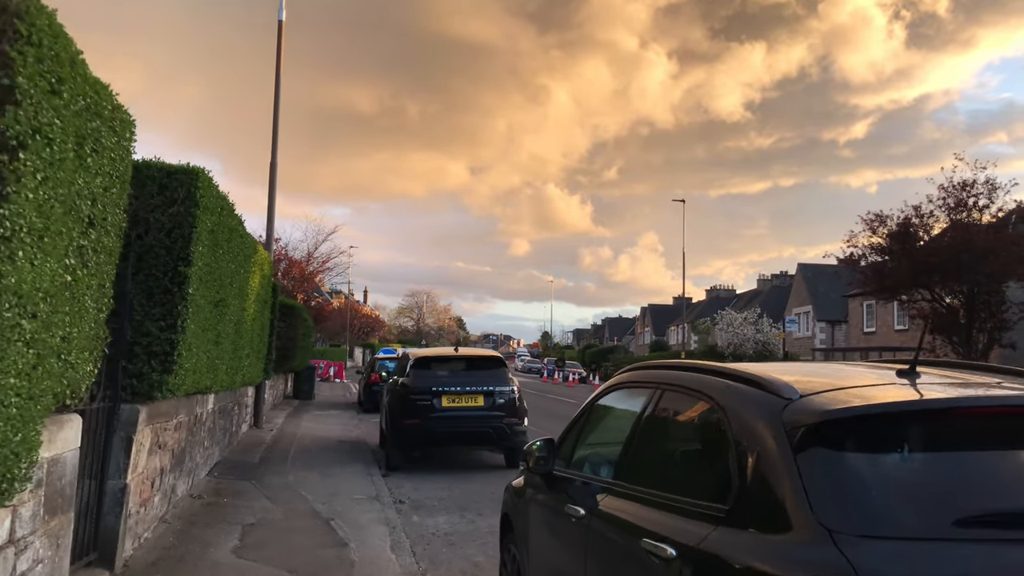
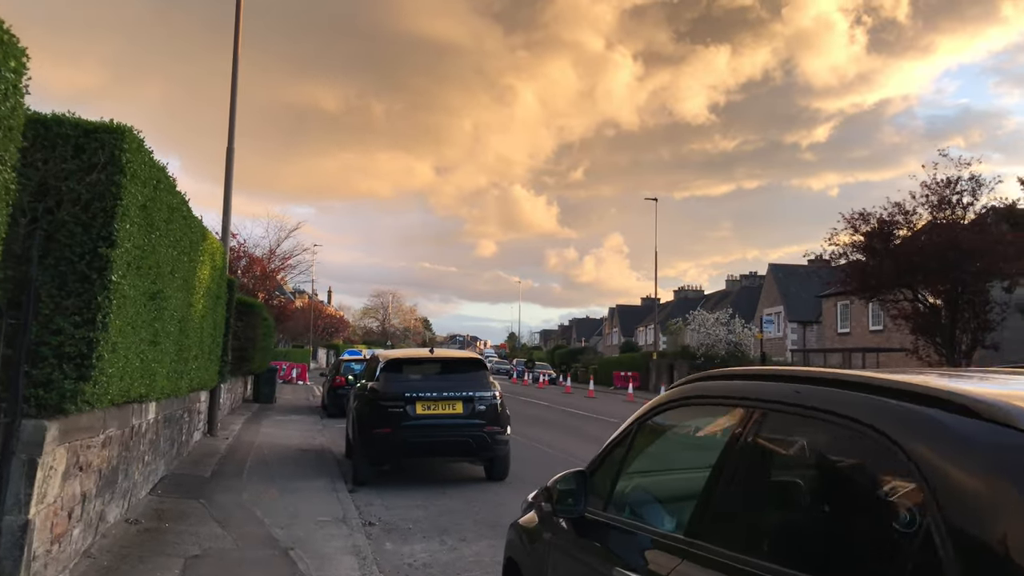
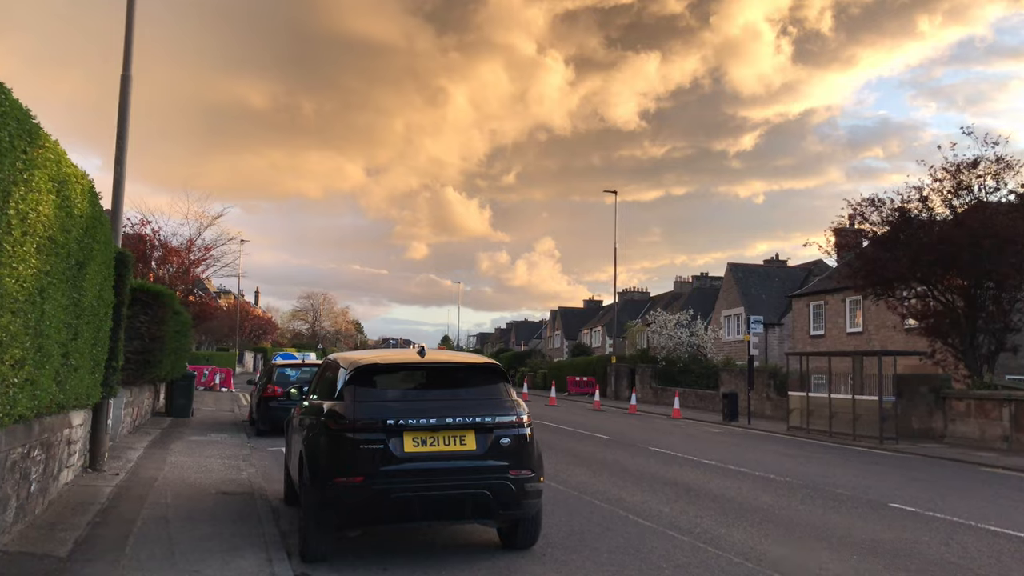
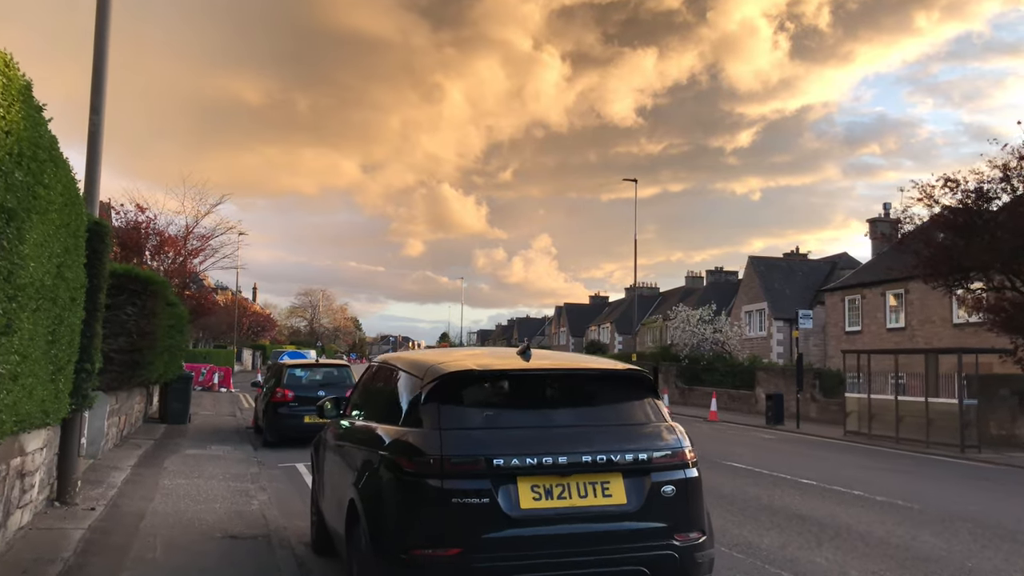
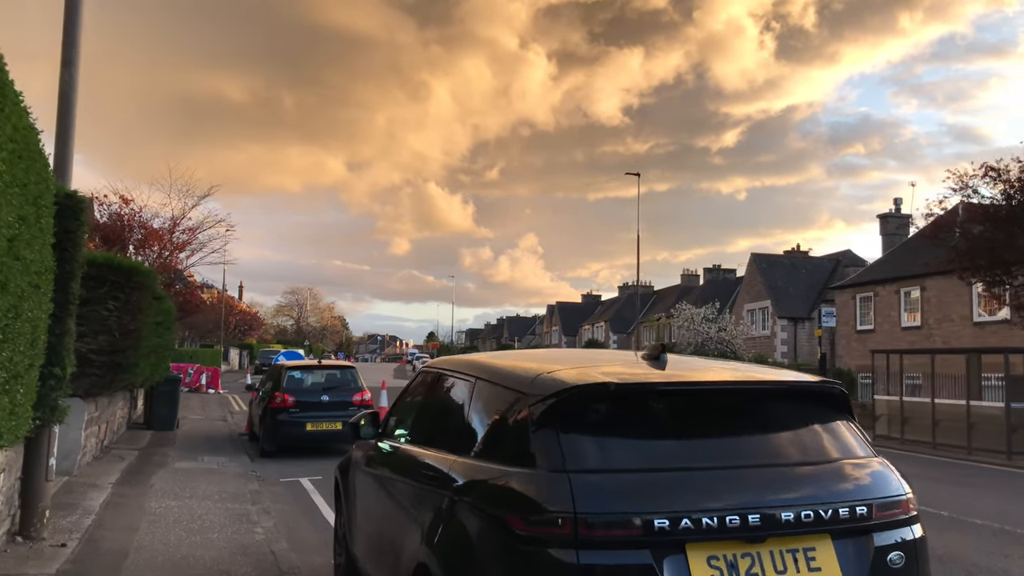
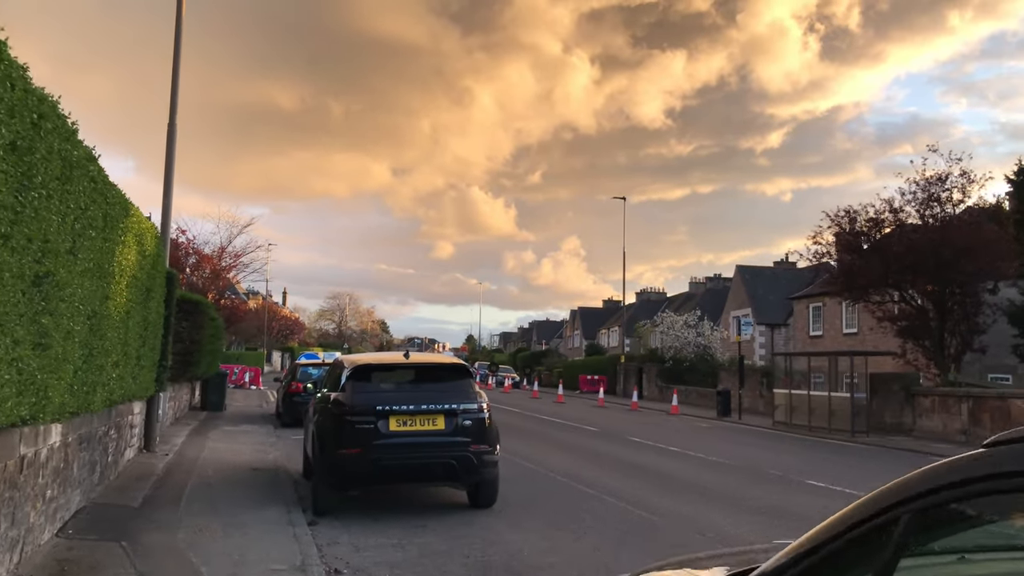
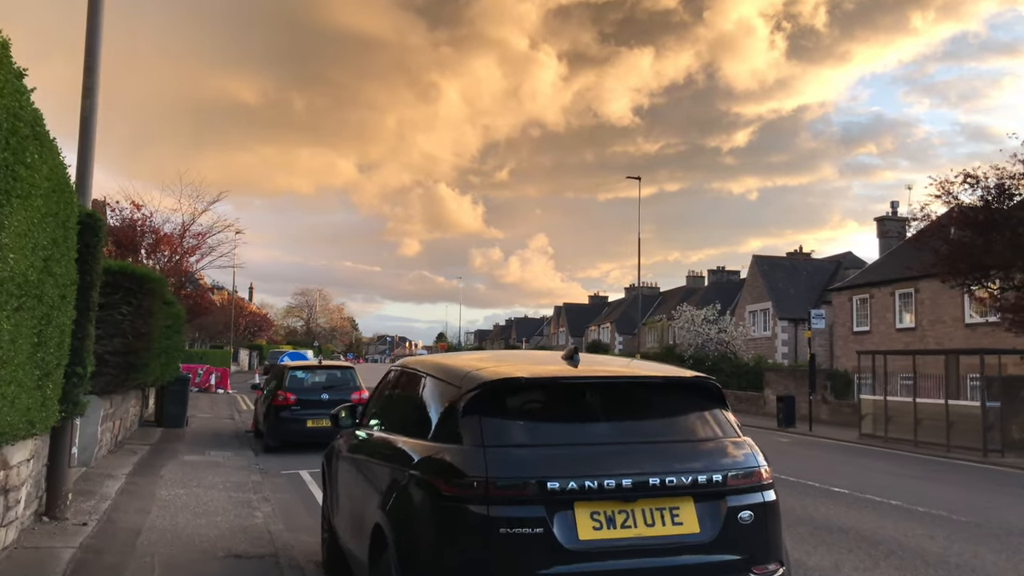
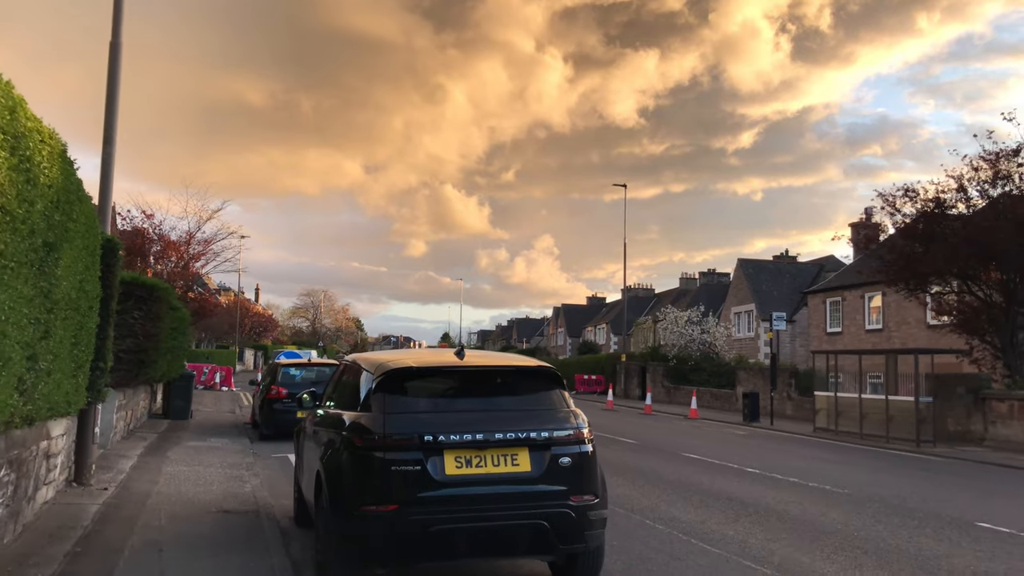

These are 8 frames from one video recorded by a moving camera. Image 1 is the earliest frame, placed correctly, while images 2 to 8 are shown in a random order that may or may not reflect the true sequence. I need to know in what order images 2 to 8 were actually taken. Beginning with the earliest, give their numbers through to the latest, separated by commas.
2, 6, 3, 8, 4, 7, 5
